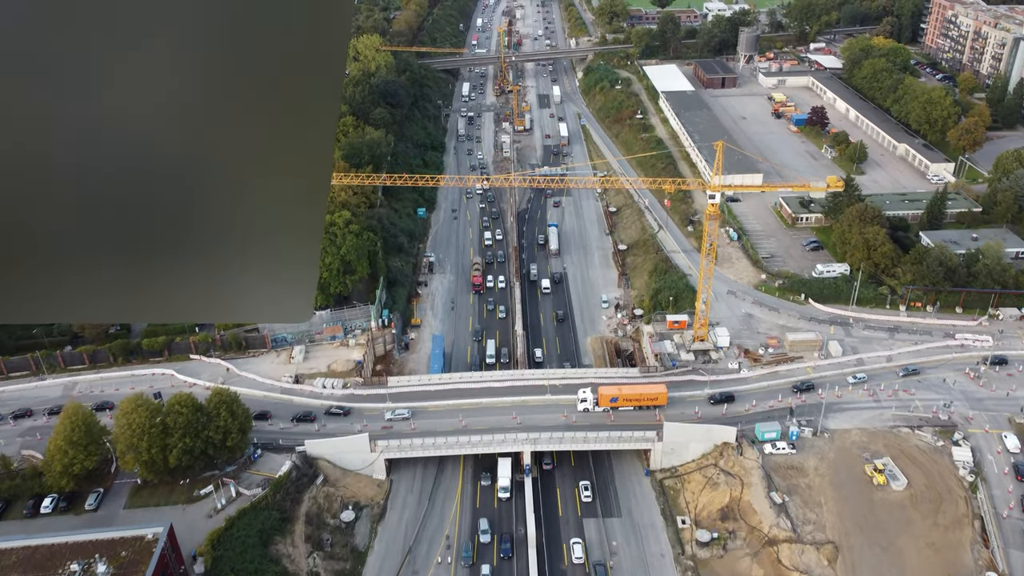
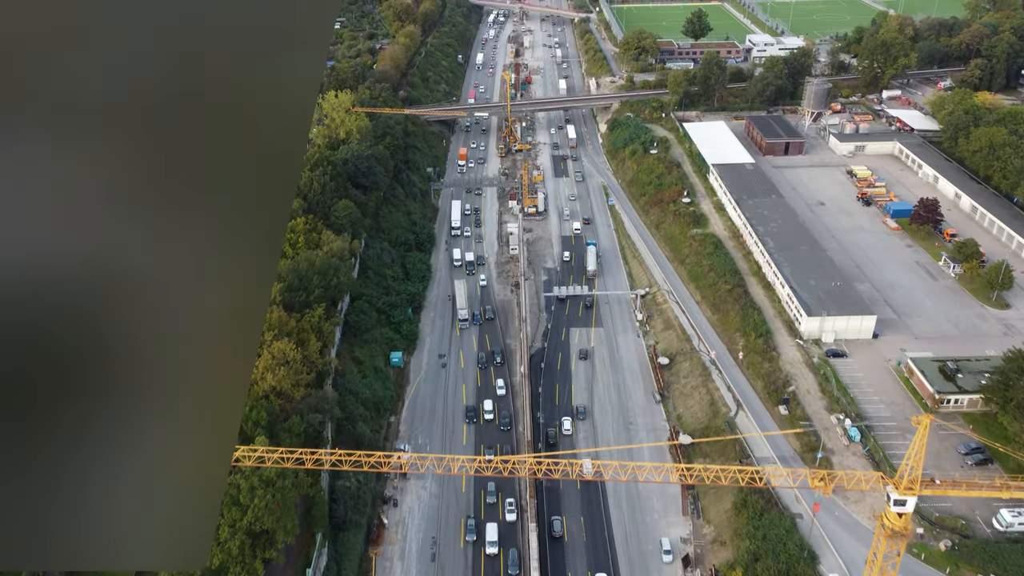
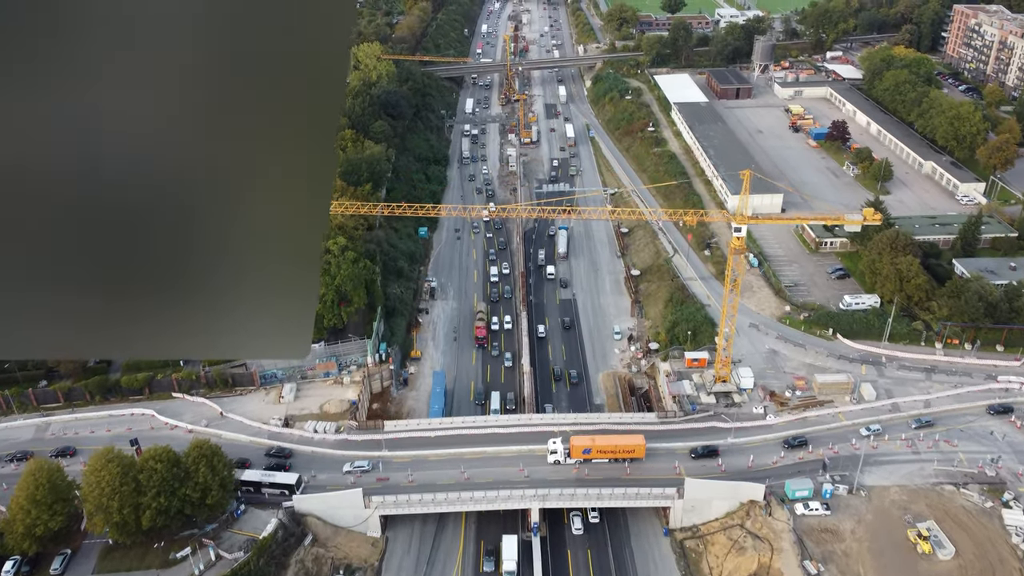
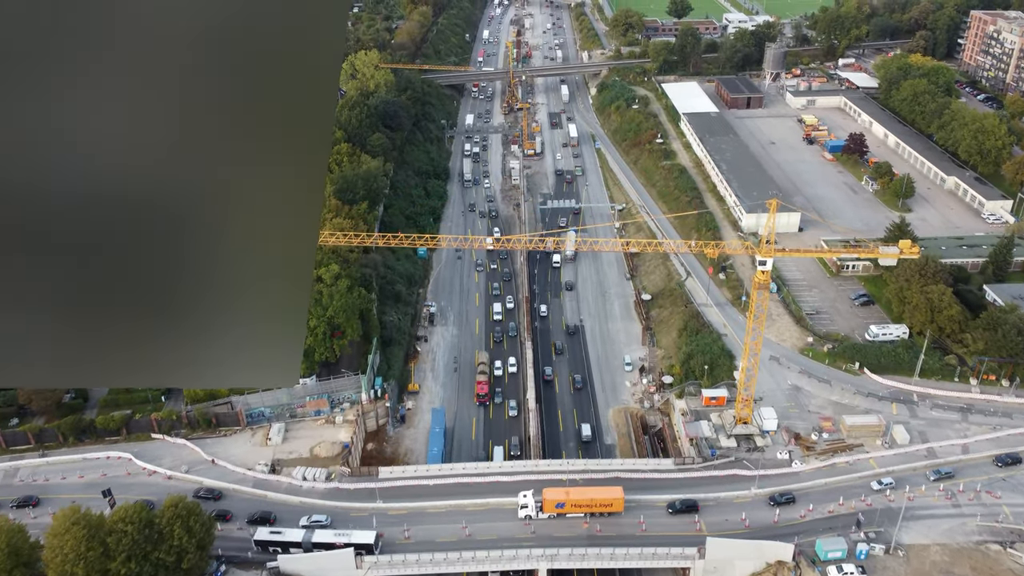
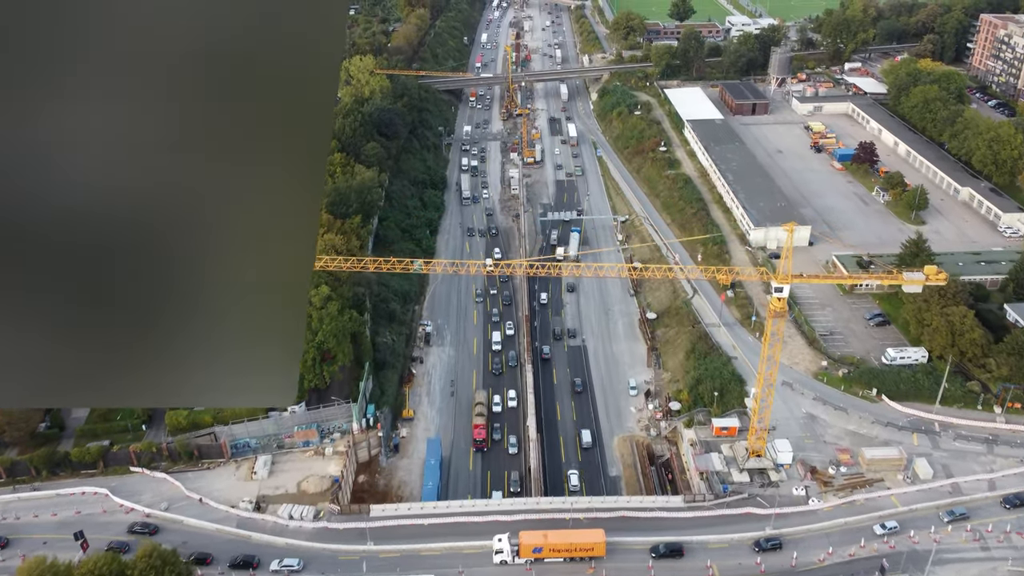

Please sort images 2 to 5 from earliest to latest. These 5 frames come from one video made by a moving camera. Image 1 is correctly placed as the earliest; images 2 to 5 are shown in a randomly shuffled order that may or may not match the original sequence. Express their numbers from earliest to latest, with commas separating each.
3, 4, 5, 2
